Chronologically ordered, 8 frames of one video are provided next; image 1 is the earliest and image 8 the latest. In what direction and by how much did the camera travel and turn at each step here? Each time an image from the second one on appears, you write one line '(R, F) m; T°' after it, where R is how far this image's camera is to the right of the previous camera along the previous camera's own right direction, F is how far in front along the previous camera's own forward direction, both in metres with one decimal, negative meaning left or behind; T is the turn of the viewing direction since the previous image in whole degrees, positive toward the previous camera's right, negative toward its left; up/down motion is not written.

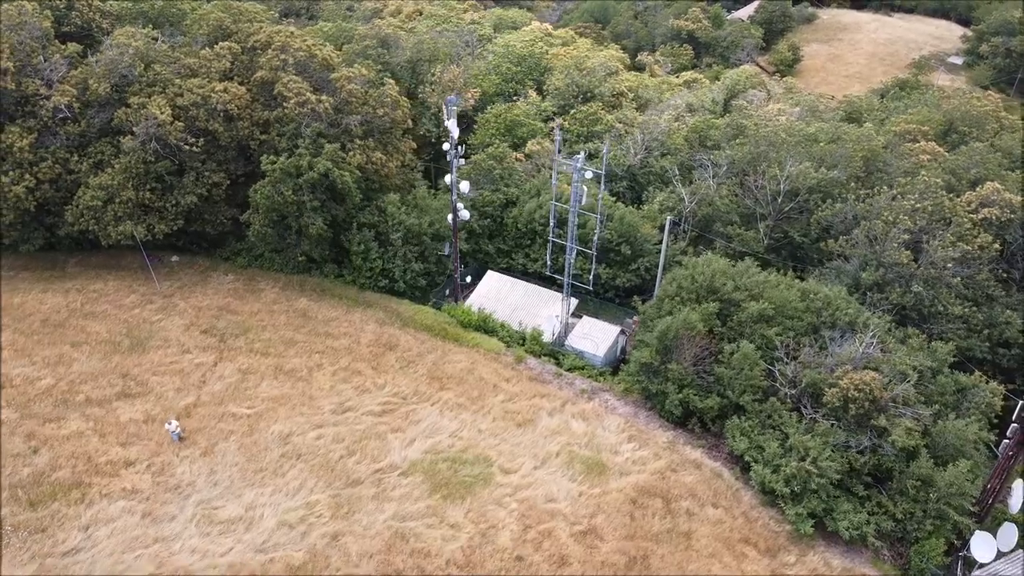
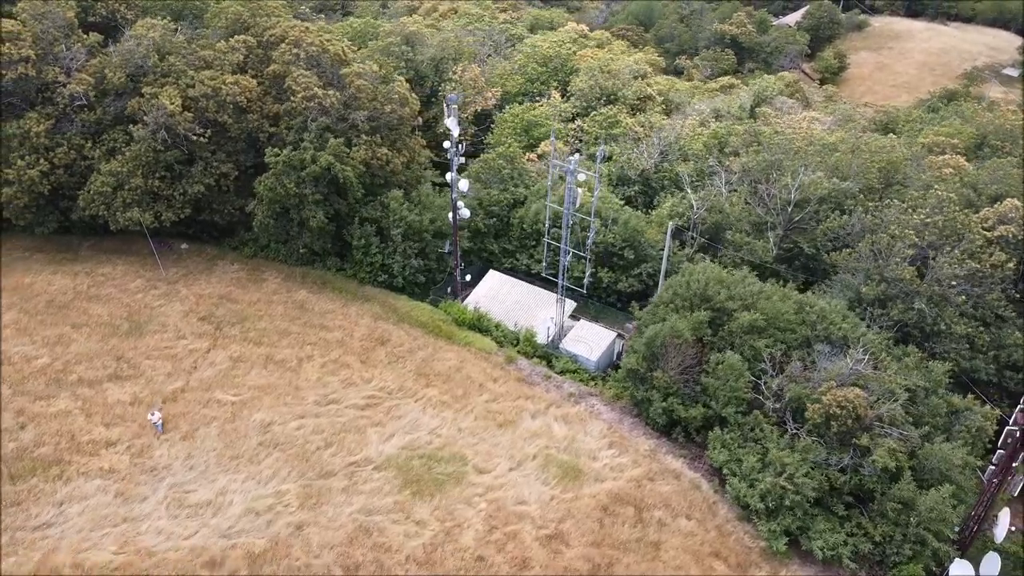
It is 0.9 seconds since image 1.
(+1.1, +0.1) m; -3°
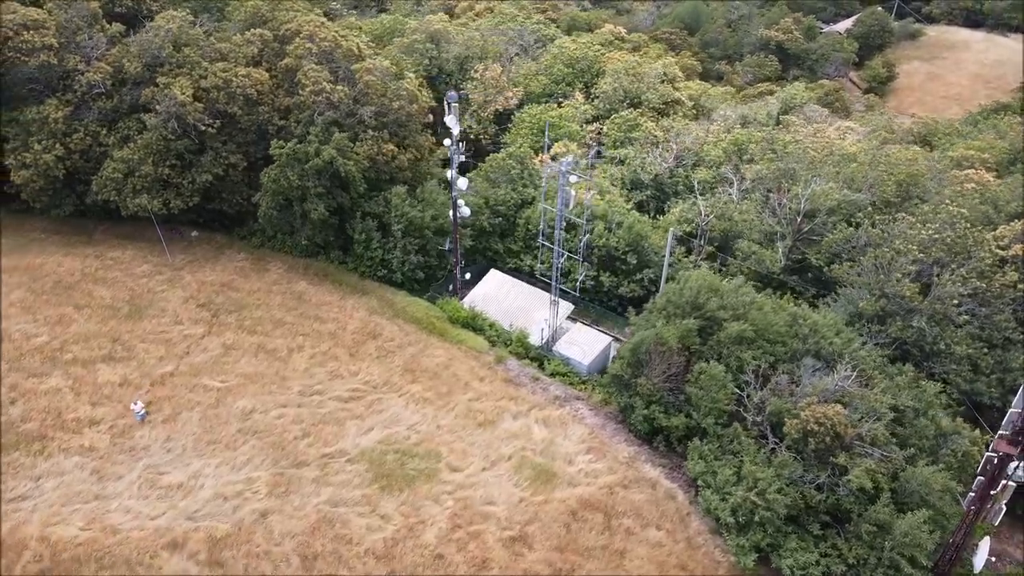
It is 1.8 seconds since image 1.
(+1.2, +0.1) m; -3°
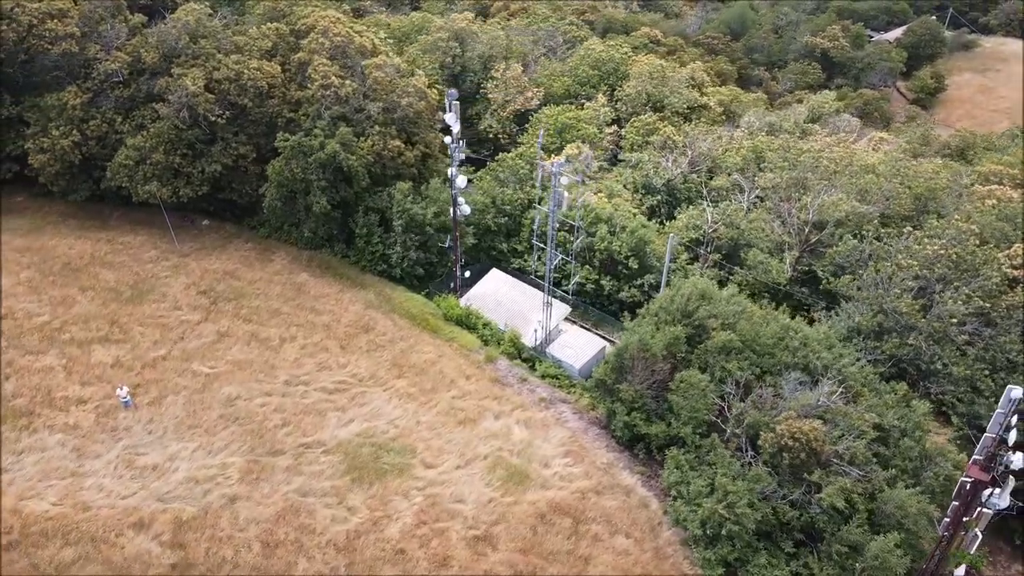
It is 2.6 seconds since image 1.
(+1.1, +0.1) m; -3°
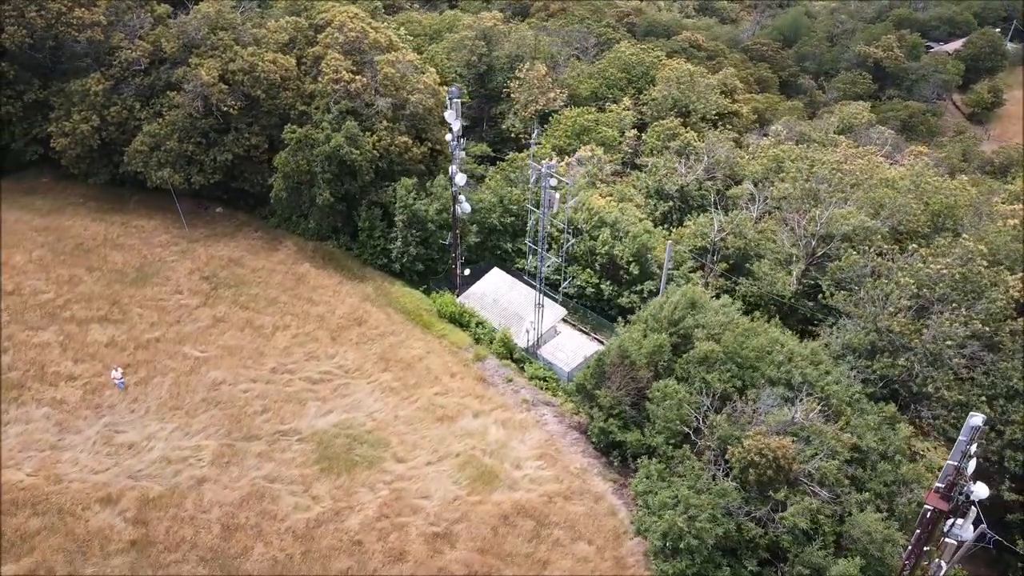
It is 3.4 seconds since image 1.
(+1.3, +0.1) m; -4°
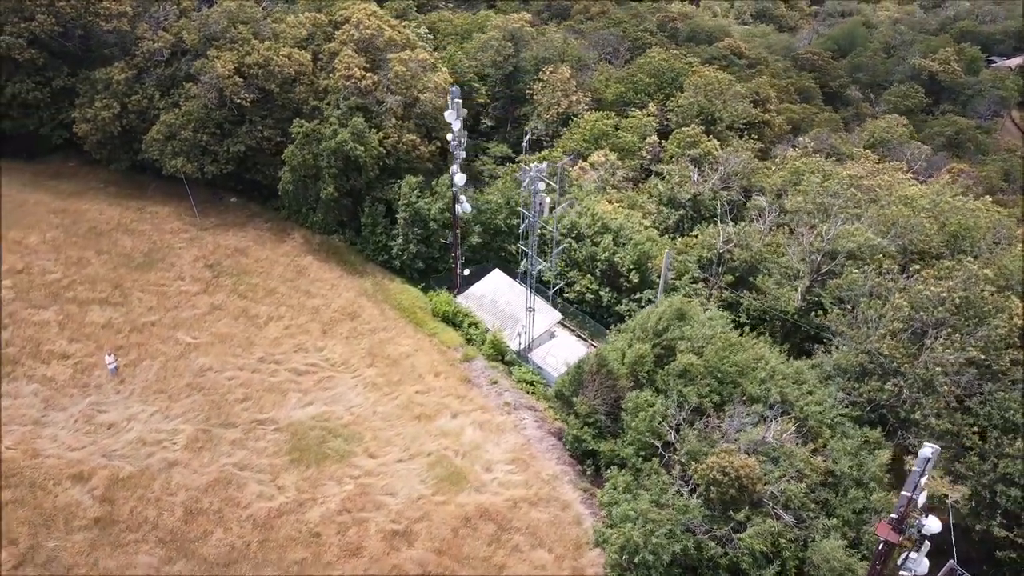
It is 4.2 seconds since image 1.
(+1.3, +0.1) m; -4°
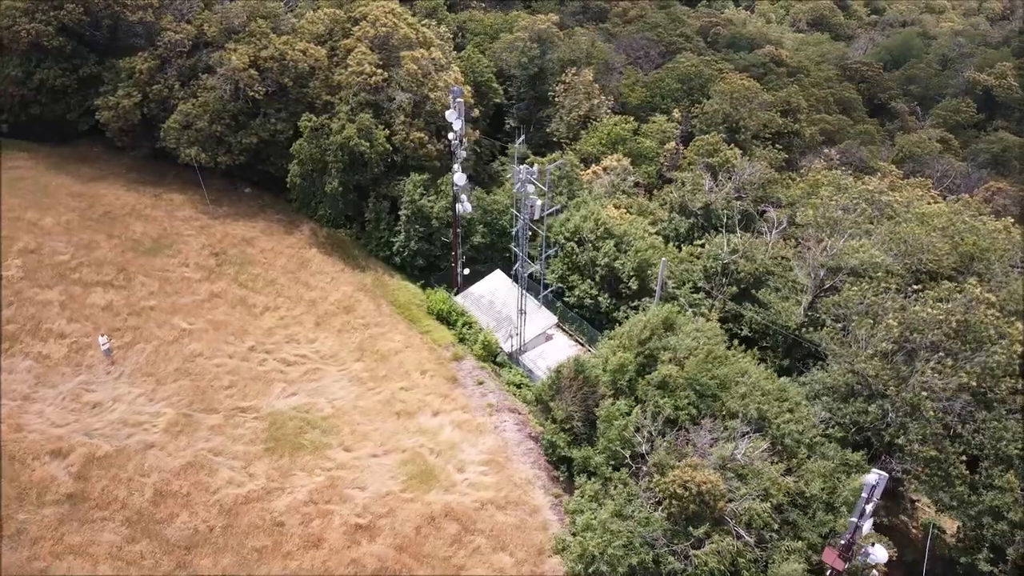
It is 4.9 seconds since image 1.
(+1.2, +0.1) m; -3°
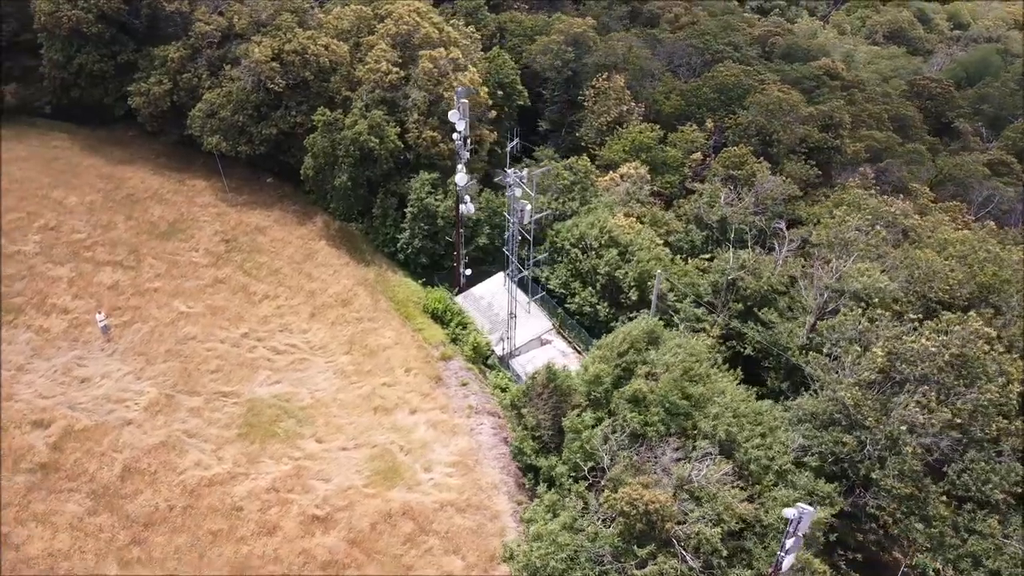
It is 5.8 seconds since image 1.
(+1.5, +0.1) m; -5°
